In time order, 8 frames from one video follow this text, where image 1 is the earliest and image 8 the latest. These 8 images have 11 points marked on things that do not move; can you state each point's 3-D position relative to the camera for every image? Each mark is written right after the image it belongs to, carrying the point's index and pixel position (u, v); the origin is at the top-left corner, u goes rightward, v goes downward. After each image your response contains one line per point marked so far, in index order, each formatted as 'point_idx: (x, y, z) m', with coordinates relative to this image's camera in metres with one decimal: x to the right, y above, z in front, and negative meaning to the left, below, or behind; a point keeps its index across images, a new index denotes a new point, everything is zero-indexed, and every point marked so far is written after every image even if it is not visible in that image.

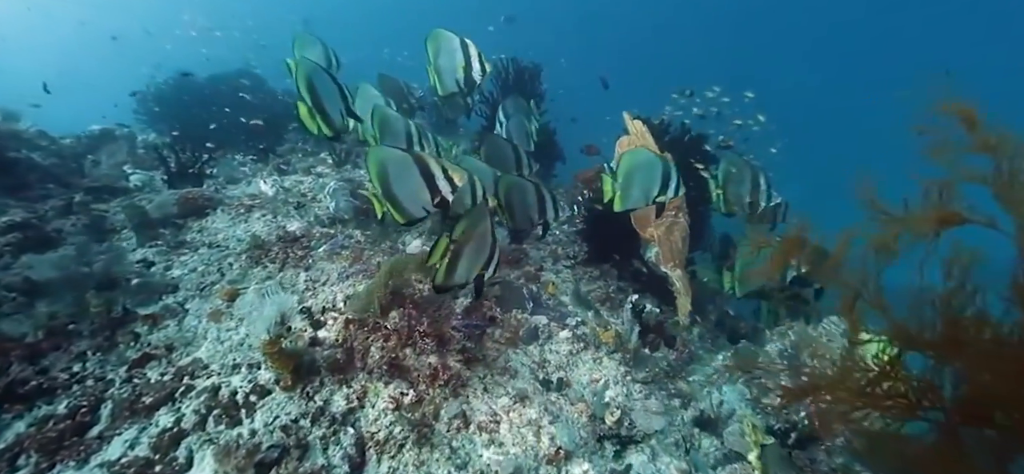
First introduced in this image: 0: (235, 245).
0: (-2.1, -0.1, +4.0) m
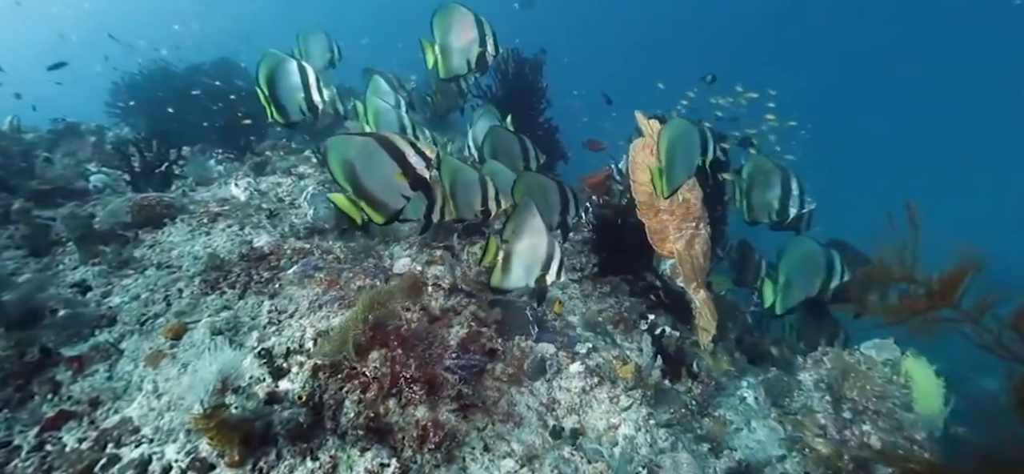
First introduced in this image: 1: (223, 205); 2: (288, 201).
0: (-2.1, -0.2, +3.4) m
1: (-2.6, +0.3, +4.9) m
2: (-2.2, +0.4, +5.1) m
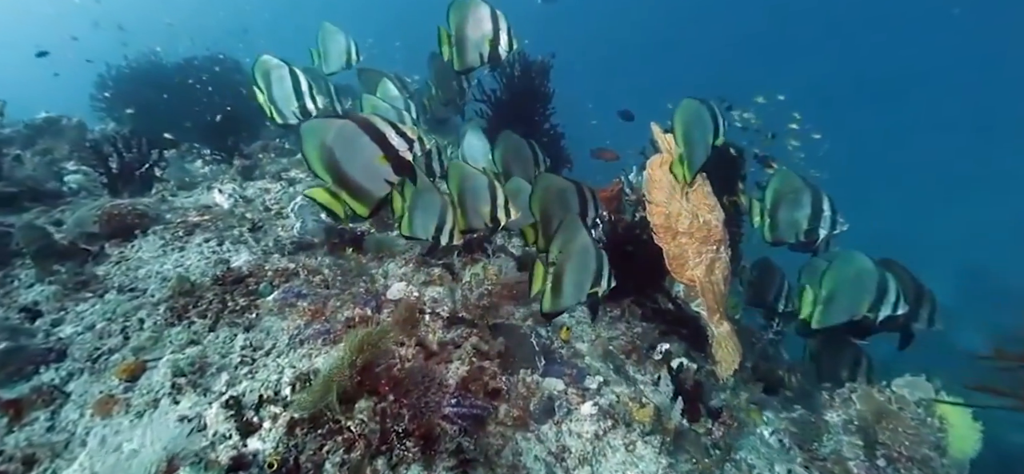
0: (-2.0, -0.3, +3.0) m
1: (-2.6, +0.2, +4.5) m
2: (-2.1, +0.2, +4.8) m
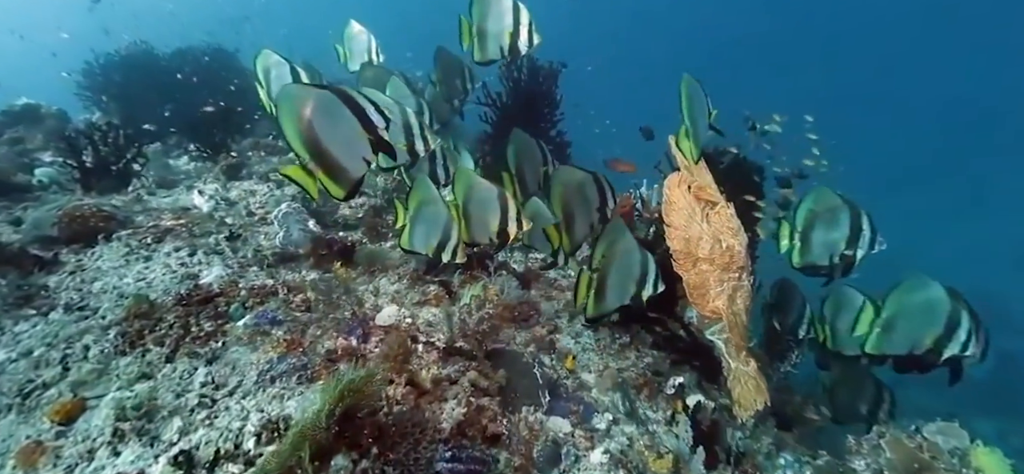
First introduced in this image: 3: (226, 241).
0: (-2.0, -0.3, +2.6) m
1: (-2.6, +0.2, +4.1) m
2: (-2.1, +0.2, +4.4) m
3: (-2.0, 0.0, +3.7) m
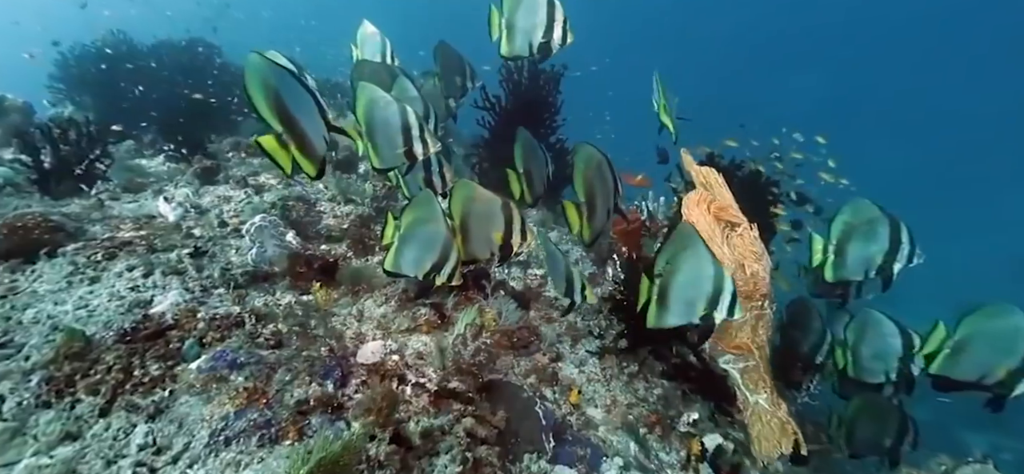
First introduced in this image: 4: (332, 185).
0: (-2.0, -0.4, +2.2) m
1: (-2.6, +0.1, +3.7) m
2: (-2.1, +0.1, +4.0) m
3: (-2.0, -0.1, +3.2) m
4: (-1.8, +0.5, +5.3) m
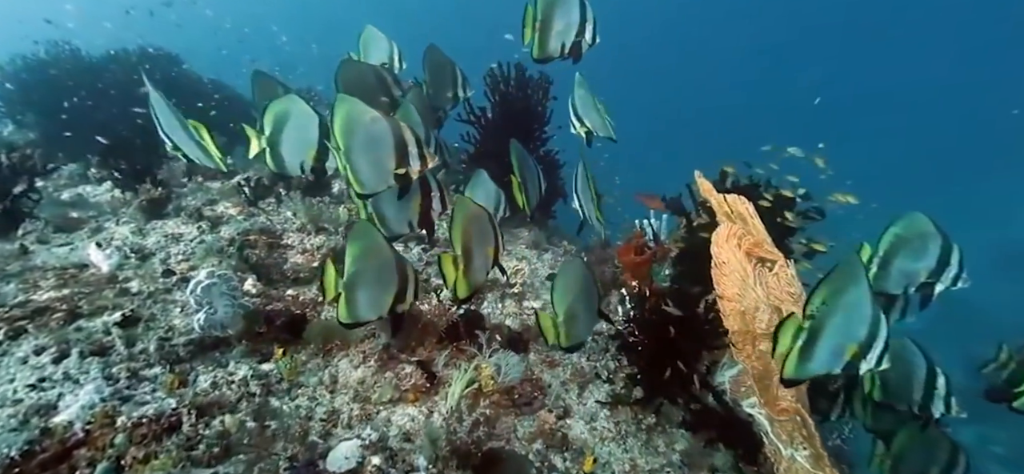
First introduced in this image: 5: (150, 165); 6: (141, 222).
0: (-1.9, -0.8, +1.6) m
1: (-2.6, -0.3, +3.1) m
2: (-2.1, -0.2, +3.4) m
3: (-2.0, -0.4, +2.7) m
4: (-1.9, +0.2, +4.7) m
5: (-4.0, +0.8, +5.9) m
6: (-2.9, +0.1, +4.2) m
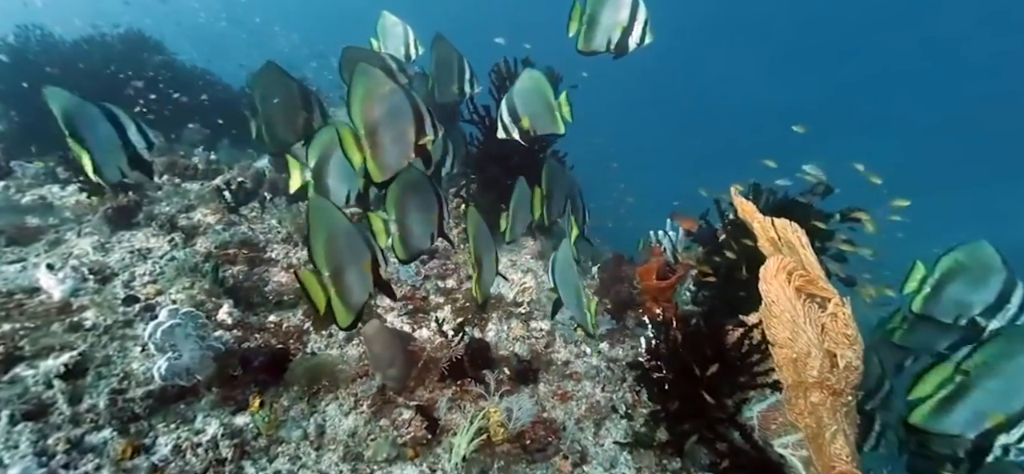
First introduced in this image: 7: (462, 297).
0: (-1.8, -0.9, +1.2) m
1: (-2.5, -0.4, +2.7) m
2: (-2.0, -0.3, +2.9) m
3: (-1.9, -0.6, +2.3) m
4: (-1.8, +0.1, +4.3) m
5: (-4.0, +0.7, +5.5) m
6: (-2.9, 0.0, +3.8) m
7: (-0.4, -0.4, +4.0) m
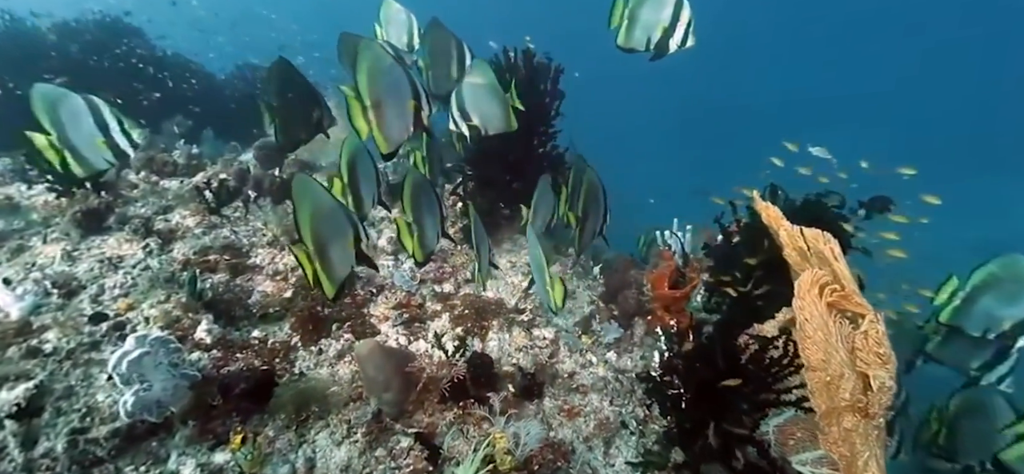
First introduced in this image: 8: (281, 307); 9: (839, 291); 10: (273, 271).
0: (-1.7, -1.0, +1.0) m
1: (-2.5, -0.4, +2.4) m
2: (-2.0, -0.4, +2.7) m
3: (-1.8, -0.6, +2.0) m
4: (-1.8, +0.1, +4.0) m
5: (-4.0, +0.7, +5.1) m
6: (-2.8, 0.0, +3.5) m
7: (-0.4, -0.5, +3.8) m
8: (-1.4, -0.4, +3.2) m
9: (+1.5, -0.2, +2.5) m
10: (-1.6, -0.2, +3.6) m
